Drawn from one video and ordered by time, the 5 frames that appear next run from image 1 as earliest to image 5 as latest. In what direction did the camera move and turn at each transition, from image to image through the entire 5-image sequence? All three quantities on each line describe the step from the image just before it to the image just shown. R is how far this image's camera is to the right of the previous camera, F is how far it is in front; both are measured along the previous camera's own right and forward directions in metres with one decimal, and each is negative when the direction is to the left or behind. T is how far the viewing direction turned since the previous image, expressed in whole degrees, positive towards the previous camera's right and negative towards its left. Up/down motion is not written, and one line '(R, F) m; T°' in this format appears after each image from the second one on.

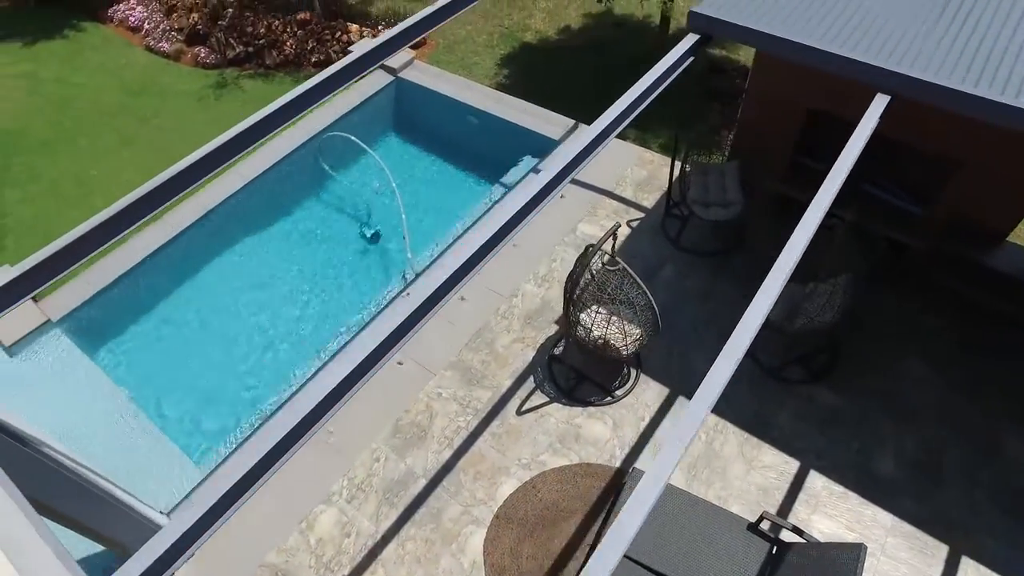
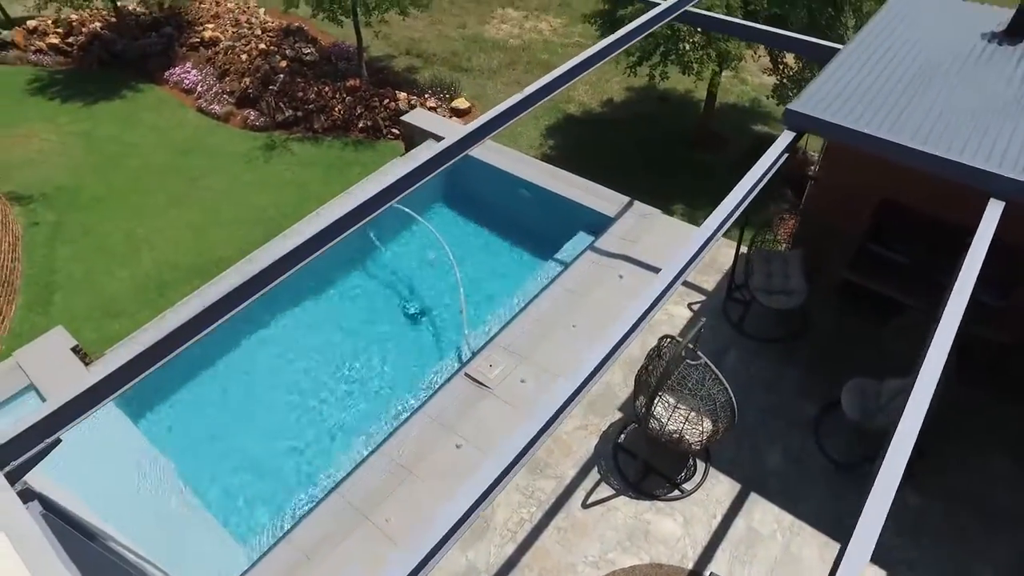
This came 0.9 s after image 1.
(-0.5, +0.1) m; -1°
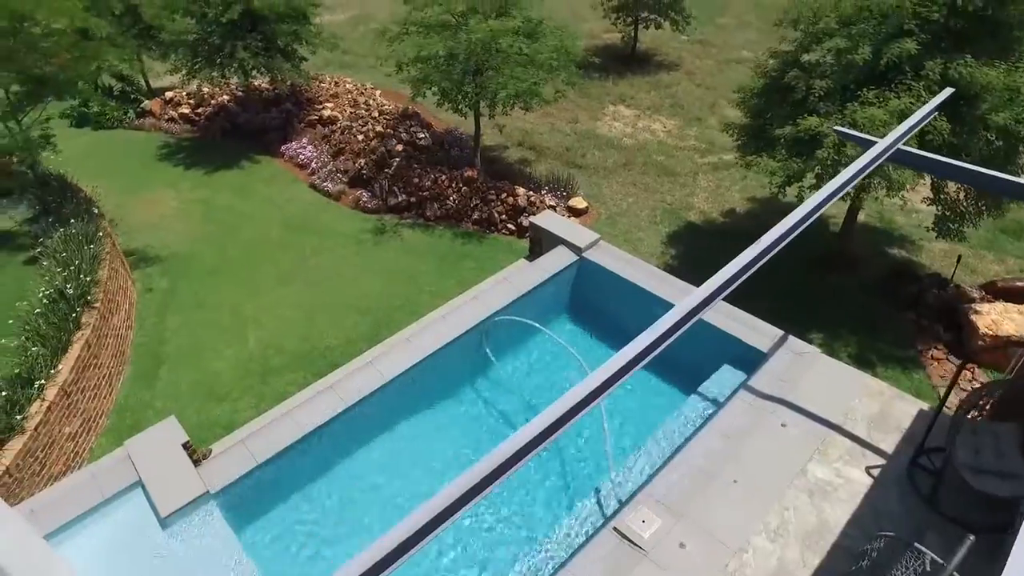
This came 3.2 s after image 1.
(-1.1, +0.6) m; -5°
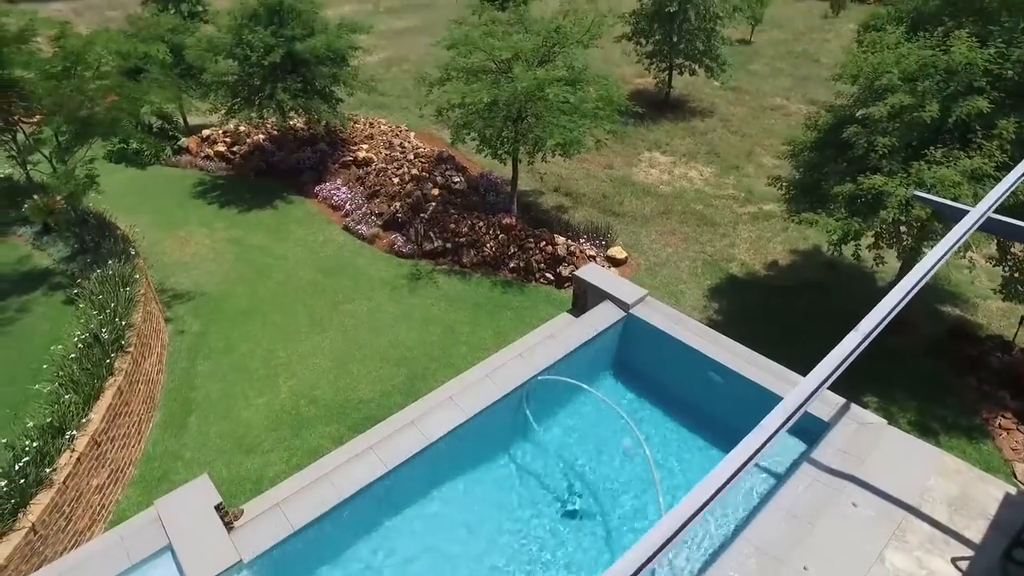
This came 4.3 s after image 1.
(-0.4, +0.3) m; -1°
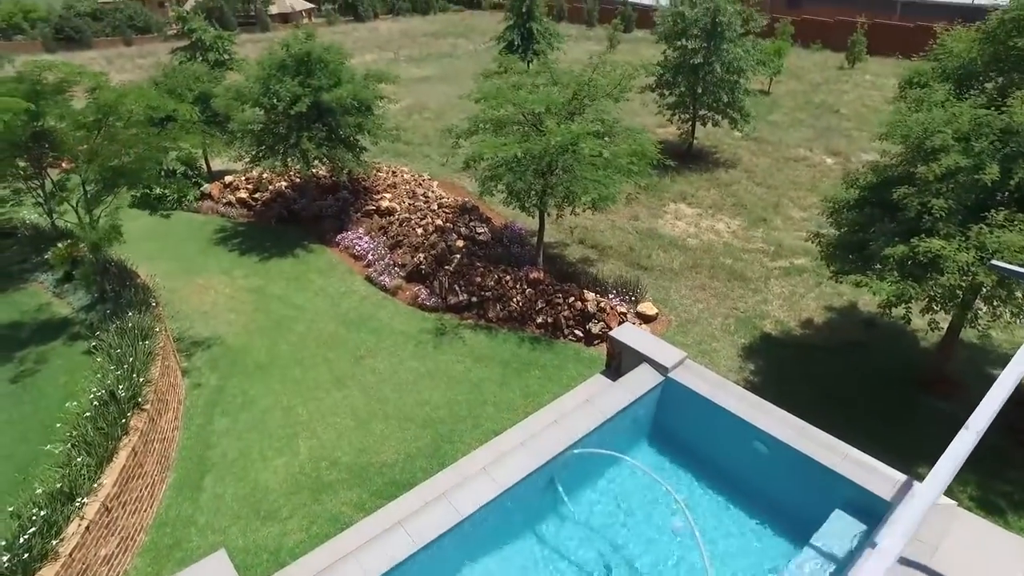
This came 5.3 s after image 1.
(-0.3, +0.4) m; -1°
